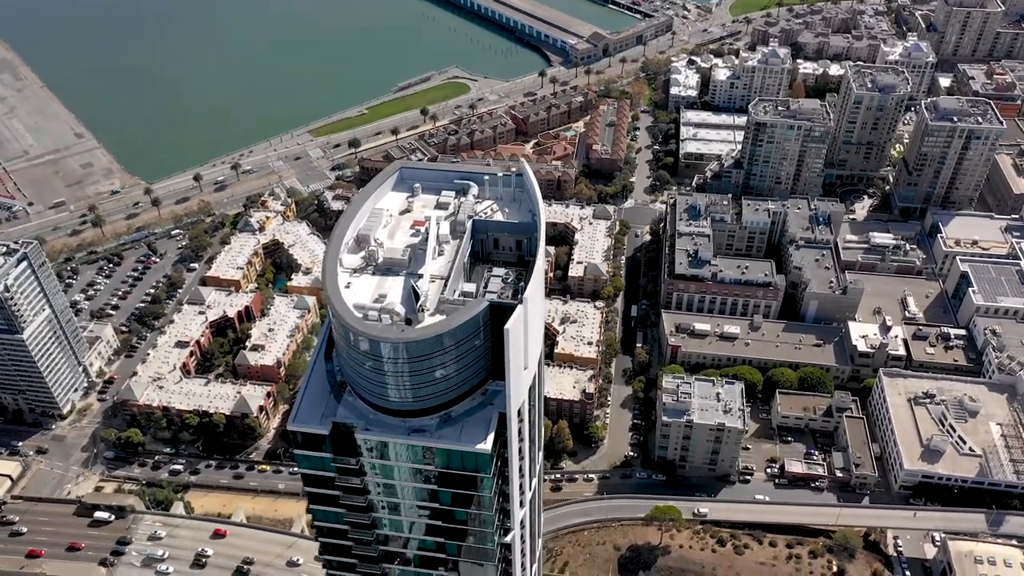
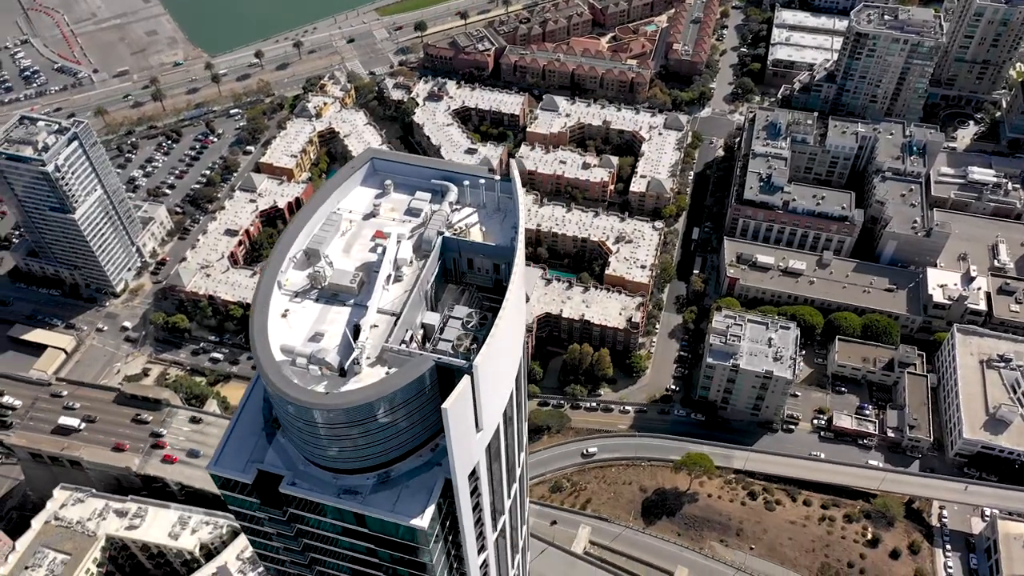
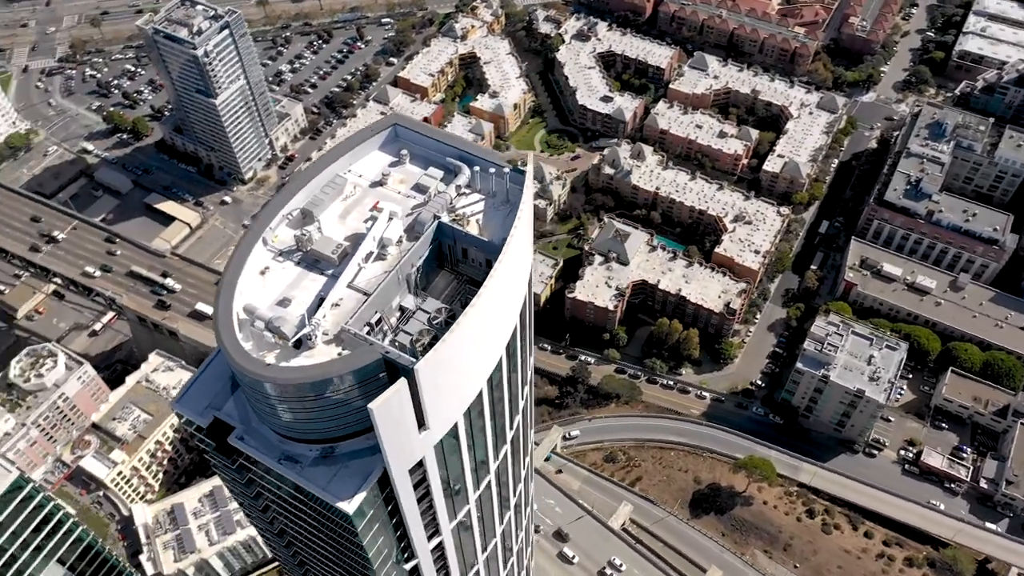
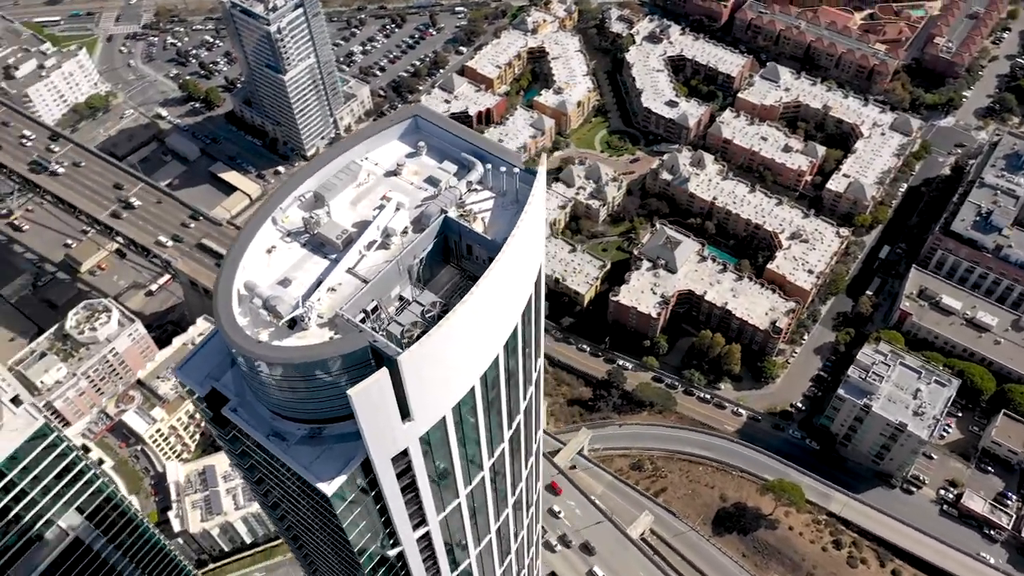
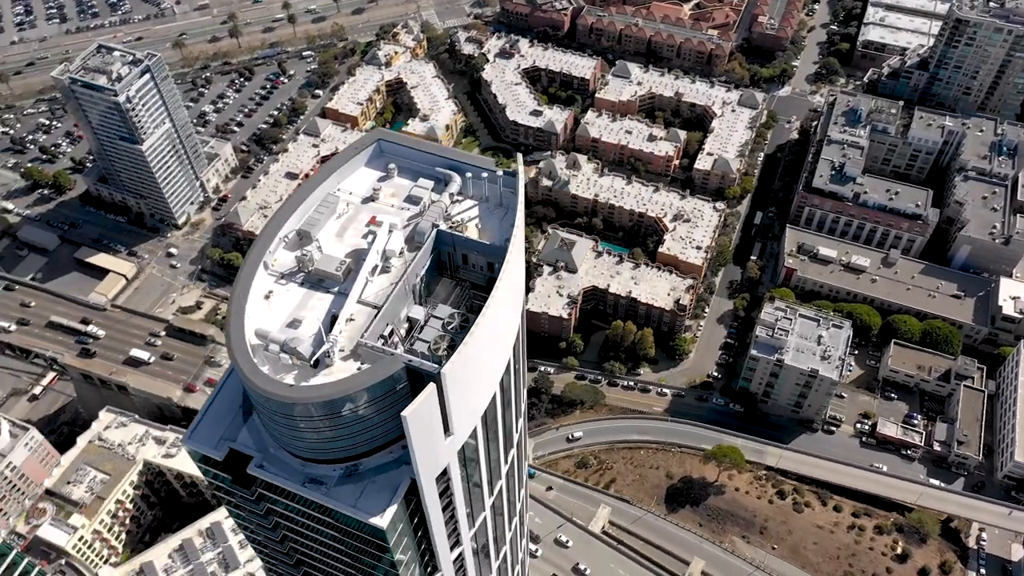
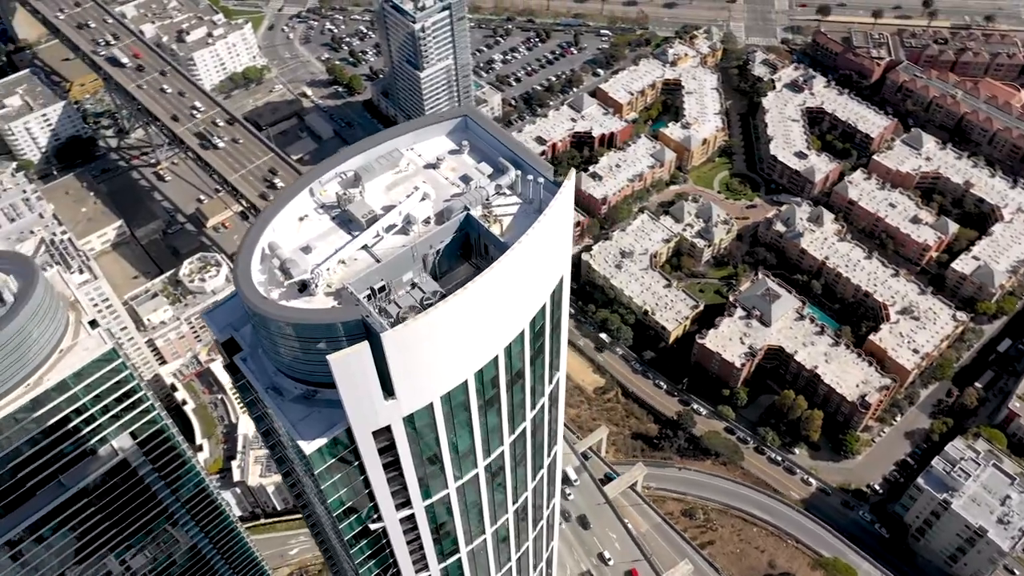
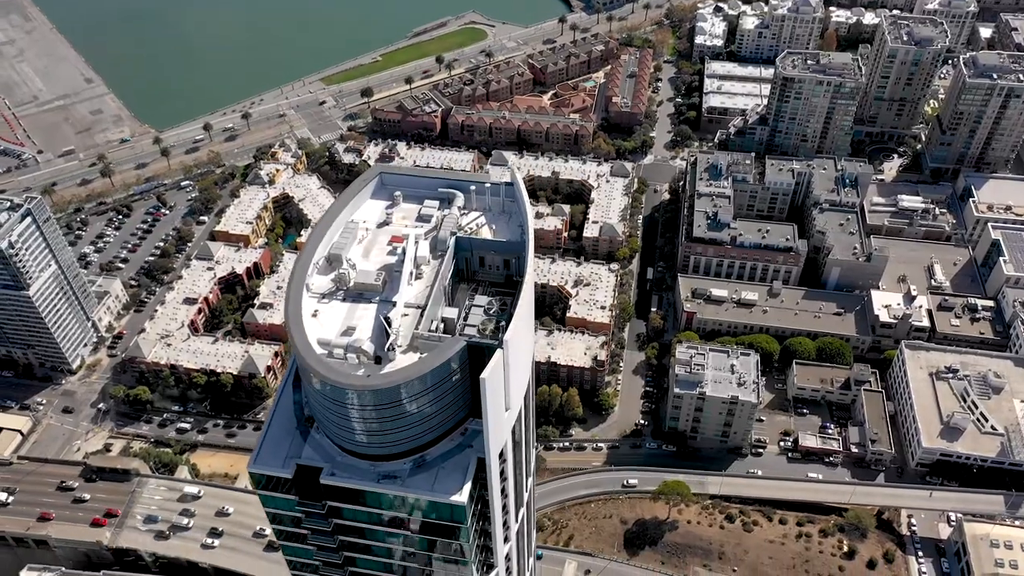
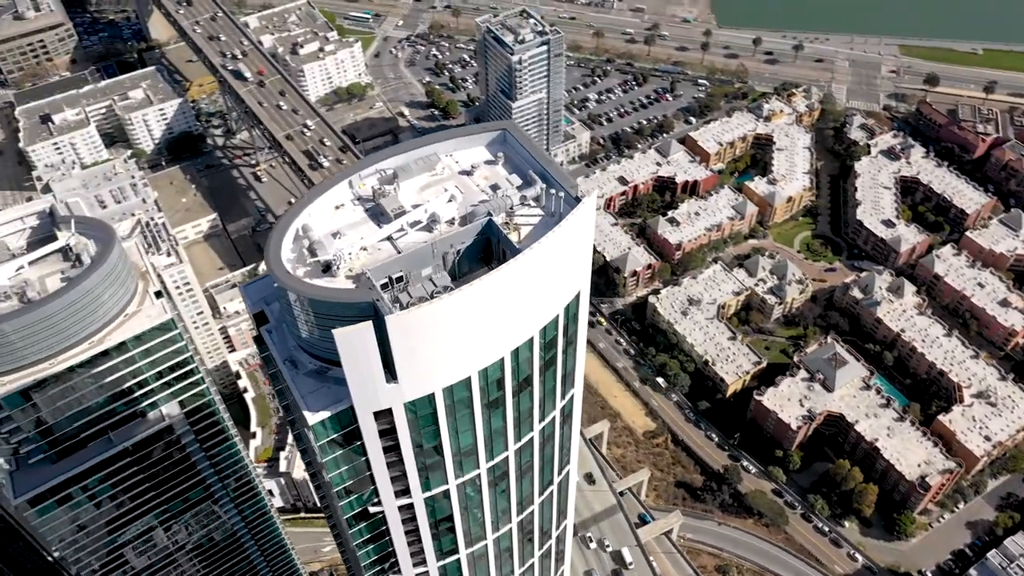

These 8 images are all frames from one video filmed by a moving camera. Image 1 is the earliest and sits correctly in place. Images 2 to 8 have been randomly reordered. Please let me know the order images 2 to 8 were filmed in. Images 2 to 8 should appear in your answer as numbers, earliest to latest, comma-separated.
7, 2, 5, 3, 4, 6, 8
